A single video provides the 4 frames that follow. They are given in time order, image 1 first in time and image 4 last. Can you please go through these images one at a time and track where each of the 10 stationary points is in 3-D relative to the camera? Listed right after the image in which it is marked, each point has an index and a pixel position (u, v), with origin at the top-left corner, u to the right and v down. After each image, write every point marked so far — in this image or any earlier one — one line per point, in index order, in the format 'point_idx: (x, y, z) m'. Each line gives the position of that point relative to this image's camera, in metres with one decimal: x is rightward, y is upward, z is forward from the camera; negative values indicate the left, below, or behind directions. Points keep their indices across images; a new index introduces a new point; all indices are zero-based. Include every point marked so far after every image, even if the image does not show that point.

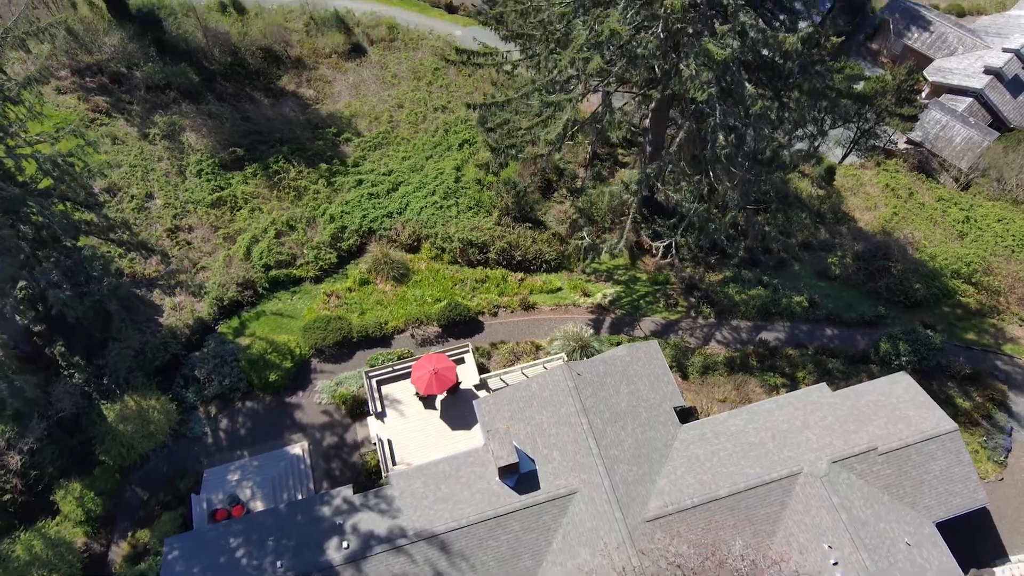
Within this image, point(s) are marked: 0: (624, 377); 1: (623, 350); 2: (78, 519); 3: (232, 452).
0: (+2.8, -2.2, +17.7) m
1: (+2.9, -1.6, +18.4) m
2: (-10.2, -5.4, +16.6) m
3: (-7.5, -4.4, +18.8) m
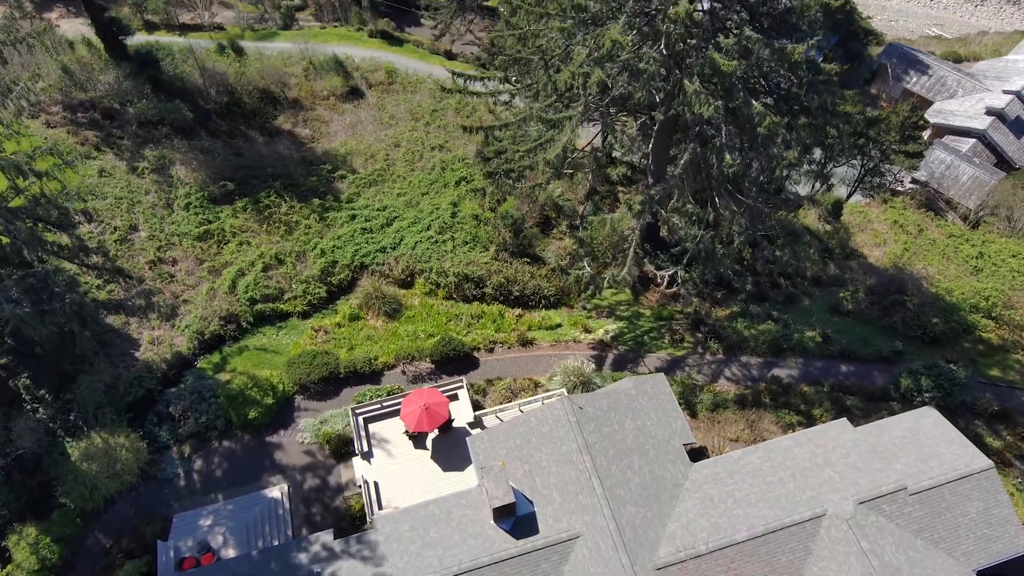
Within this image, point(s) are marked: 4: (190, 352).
0: (+2.7, -2.9, +16.4) m
1: (+2.8, -2.3, +17.2) m
2: (-10.3, -6.0, +15.1) m
3: (-7.6, -5.1, +17.3) m
4: (-9.1, -1.8, +19.9) m
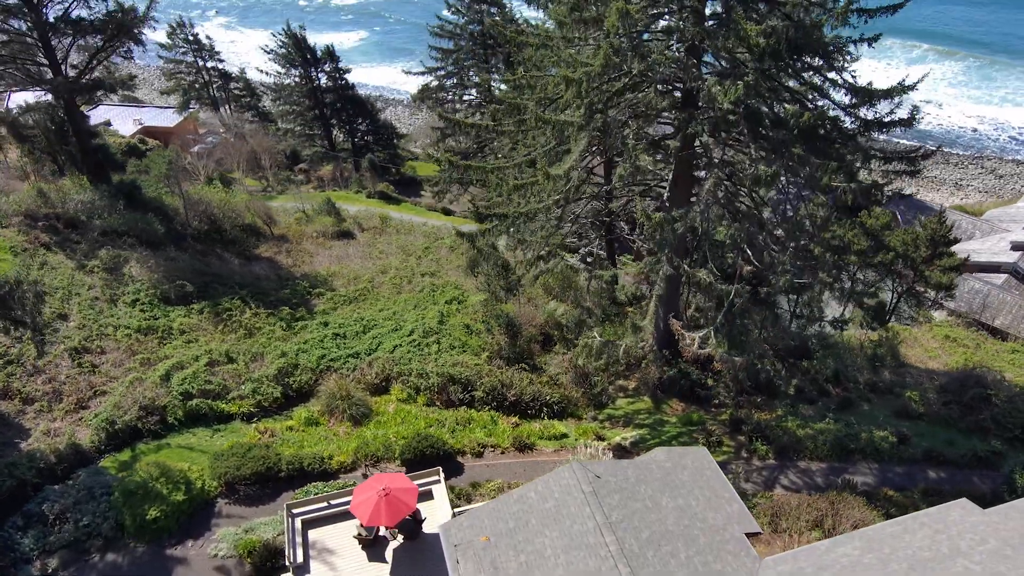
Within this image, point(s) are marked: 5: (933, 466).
0: (+2.6, -3.4, +11.9) m
1: (+2.7, -3.1, +12.8) m
2: (-10.5, -5.9, +9.6) m
3: (-7.7, -5.8, +12.0) m
4: (-9.3, -3.5, +15.6) m
5: (+9.7, -4.1, +16.2) m
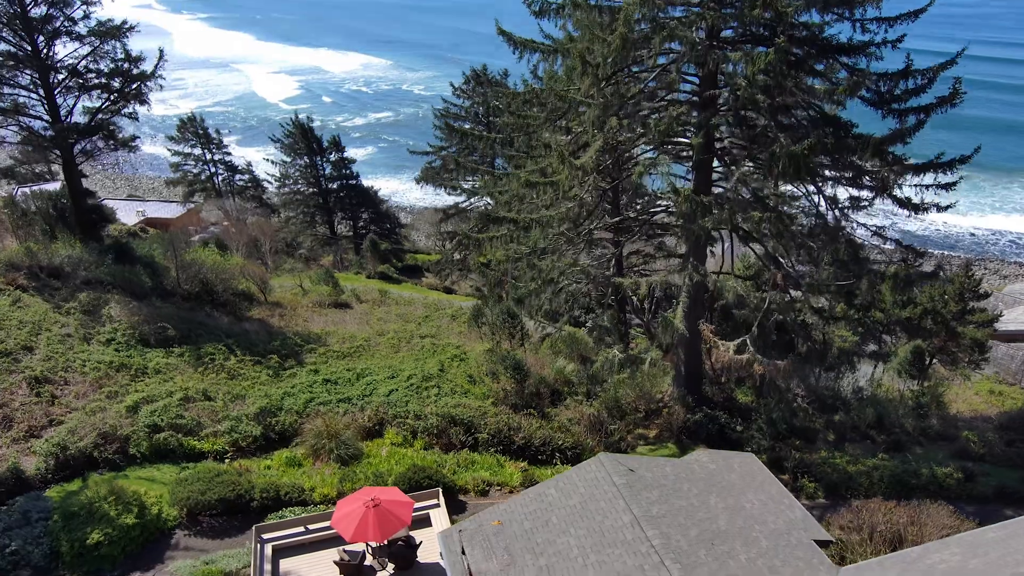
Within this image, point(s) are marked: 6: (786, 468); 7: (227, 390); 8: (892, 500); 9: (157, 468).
0: (+2.8, -2.8, +9.9) m
1: (+2.9, -2.7, +10.8) m
2: (-10.3, -4.8, +7.2) m
3: (-7.5, -5.2, +9.6) m
4: (-9.1, -3.6, +13.5) m
5: (+9.9, -4.3, +14.0) m
6: (+5.9, -4.0, +15.3) m
7: (-7.3, -2.6, +18.1) m
8: (+7.6, -4.3, +14.1) m
9: (-7.4, -3.8, +14.7) m
